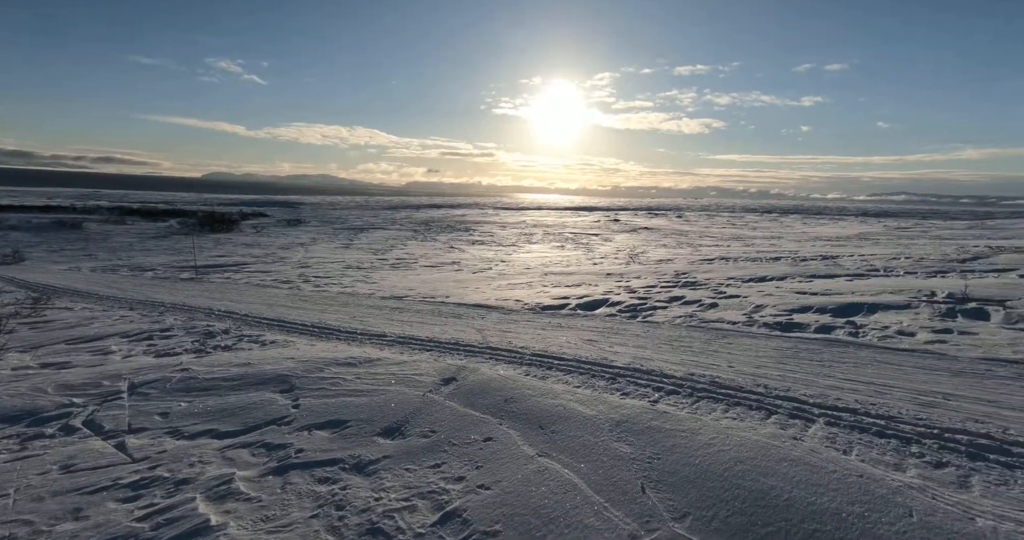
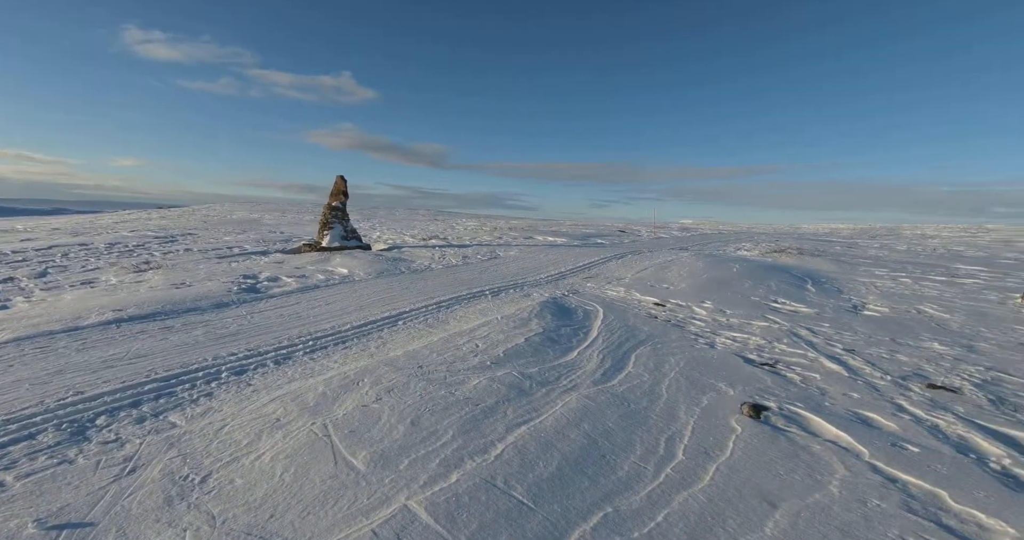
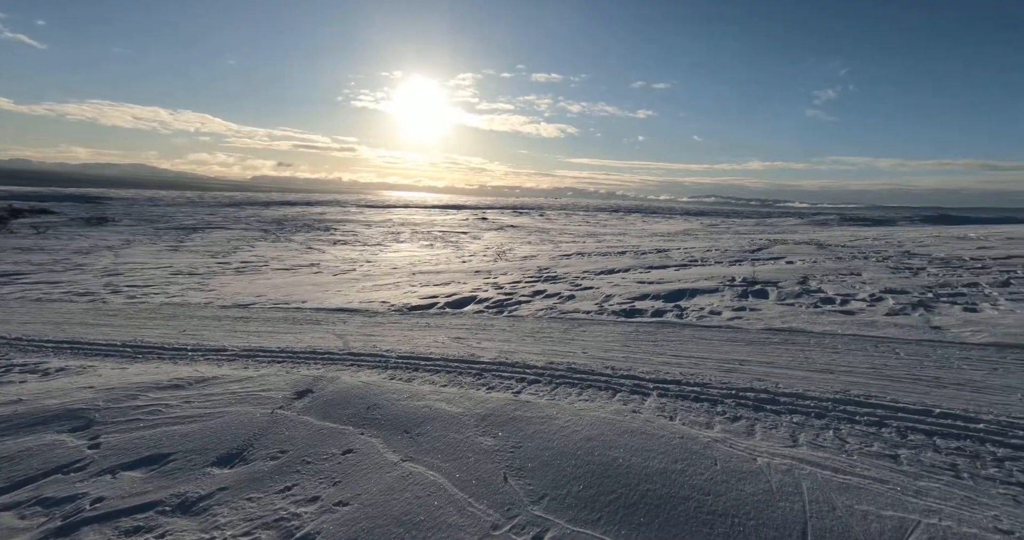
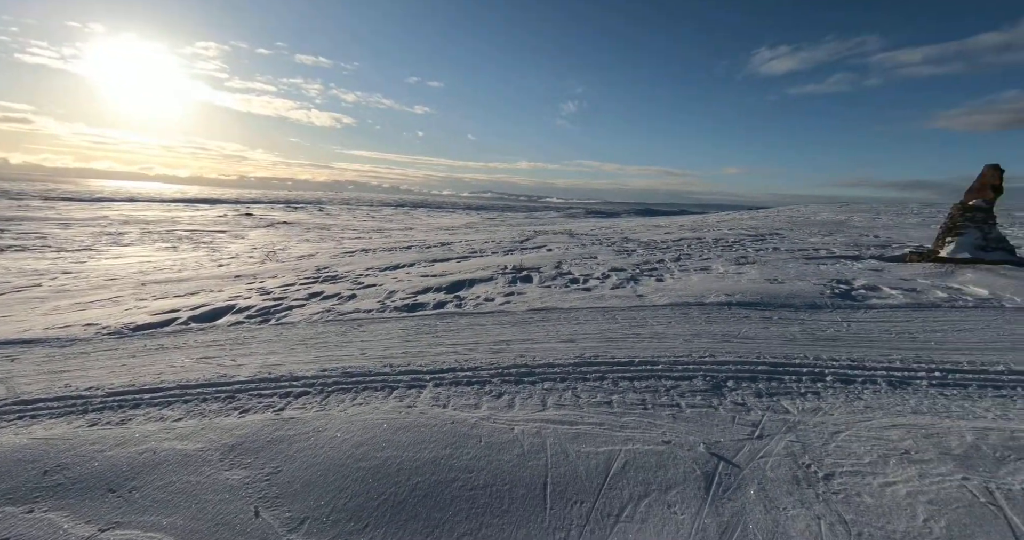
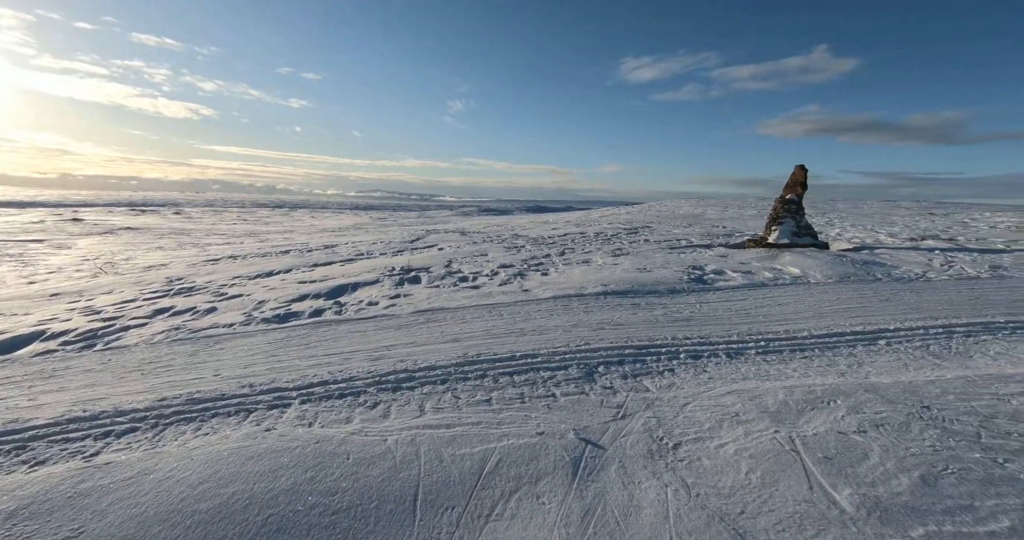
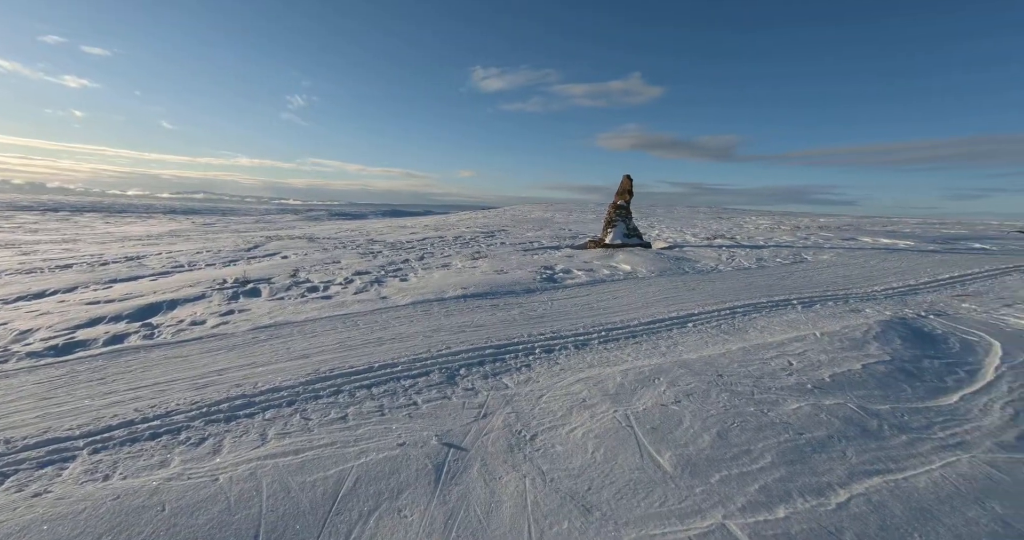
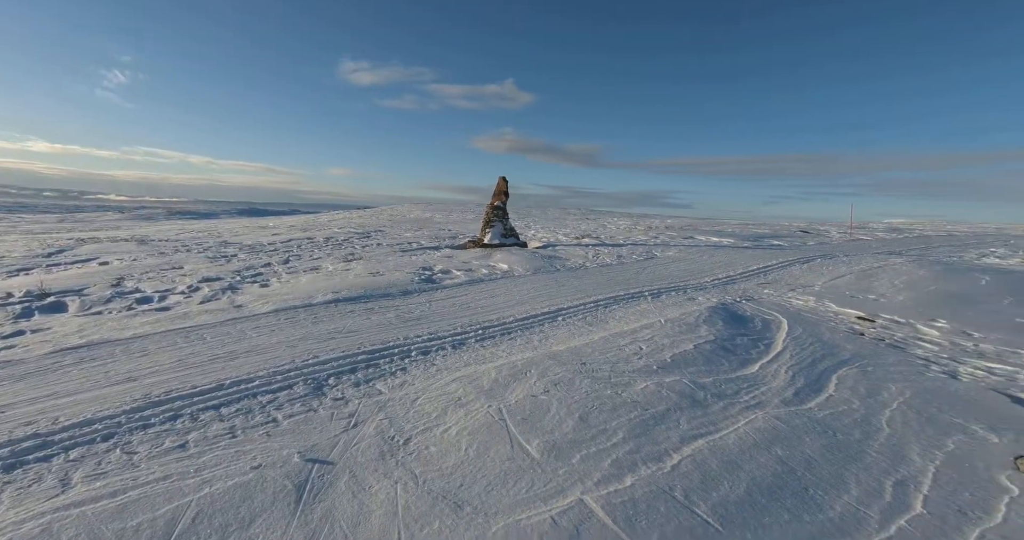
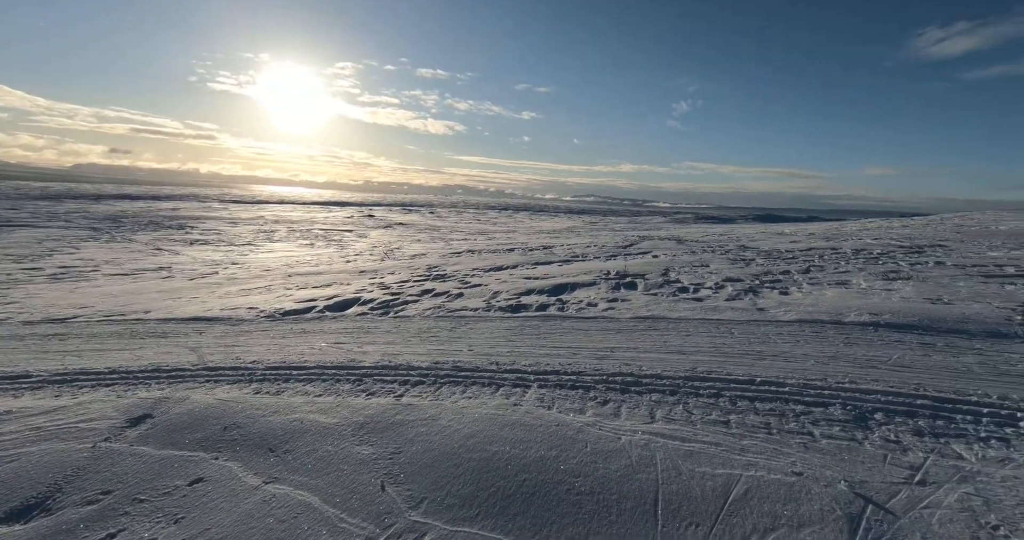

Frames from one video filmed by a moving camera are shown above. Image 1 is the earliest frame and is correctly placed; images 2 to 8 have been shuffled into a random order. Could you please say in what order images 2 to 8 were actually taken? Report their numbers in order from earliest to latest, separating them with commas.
3, 8, 4, 5, 6, 7, 2
